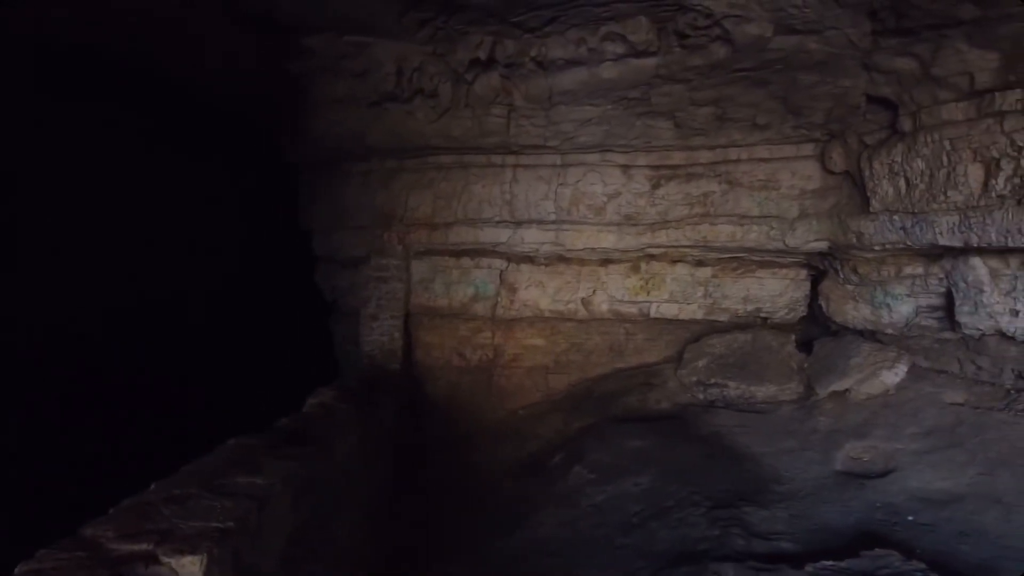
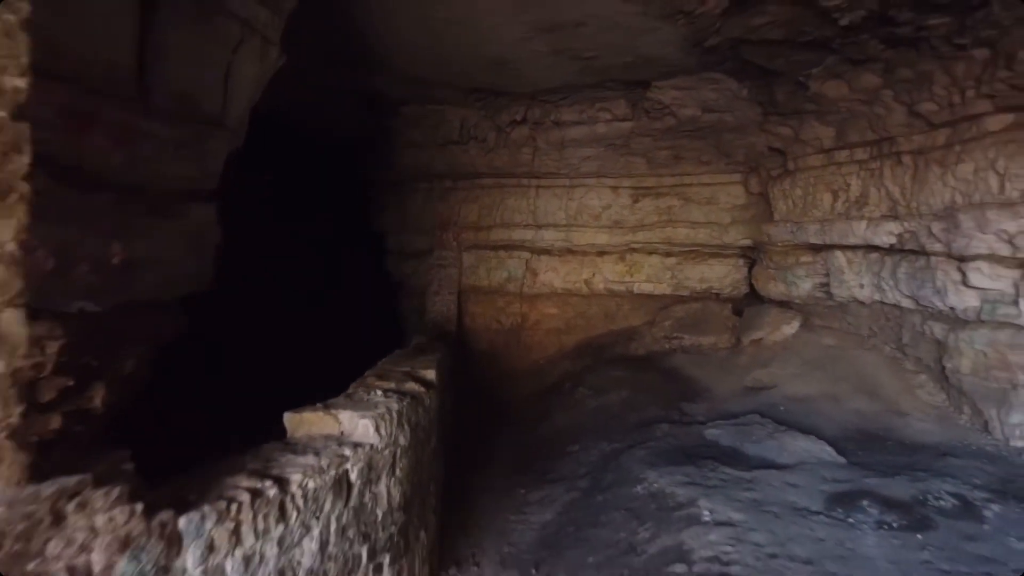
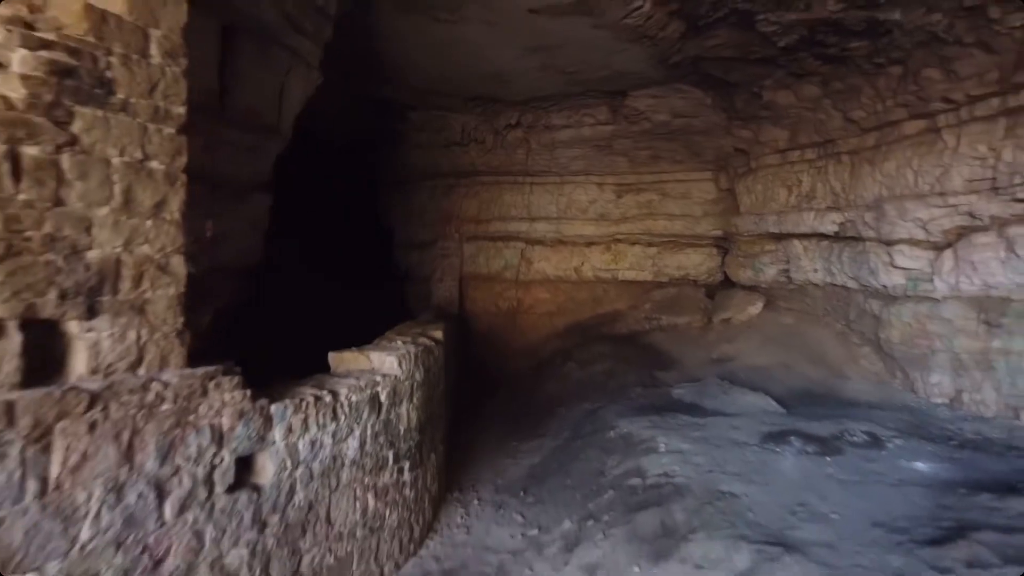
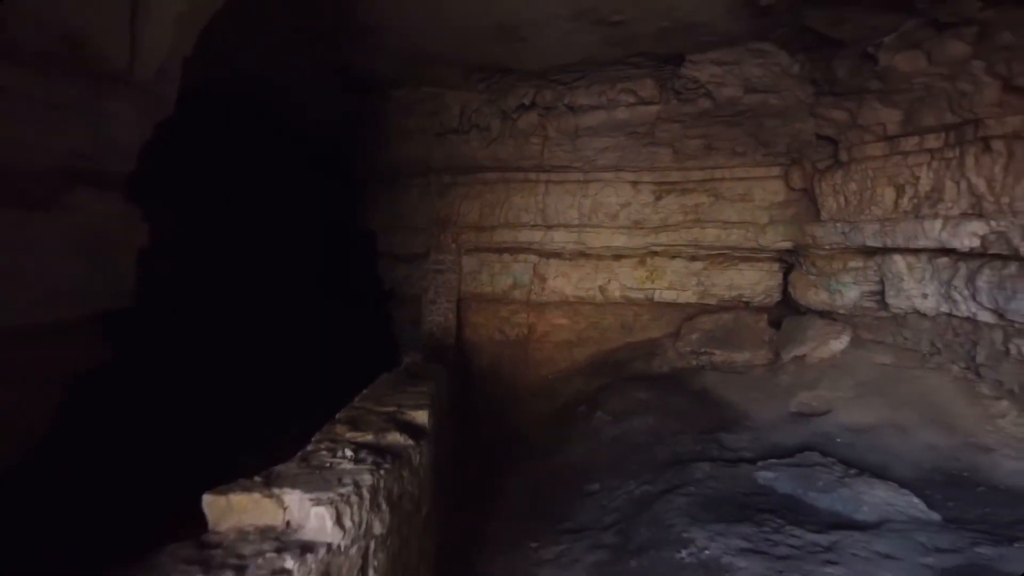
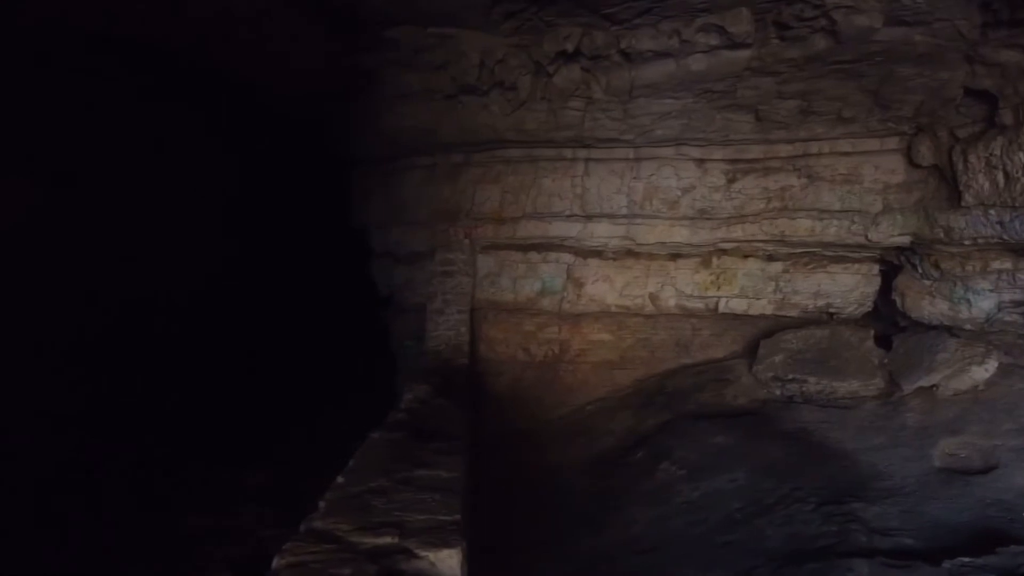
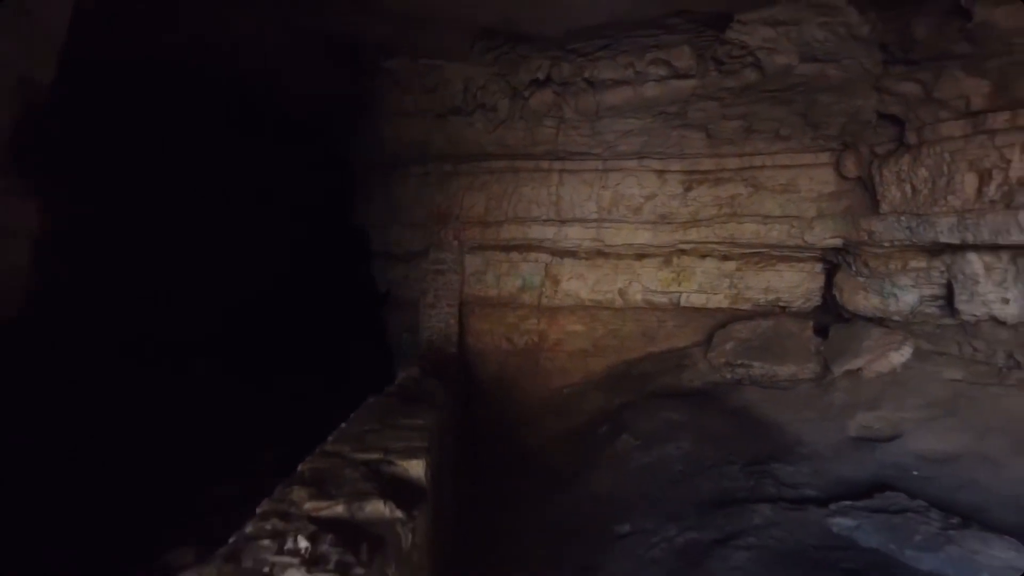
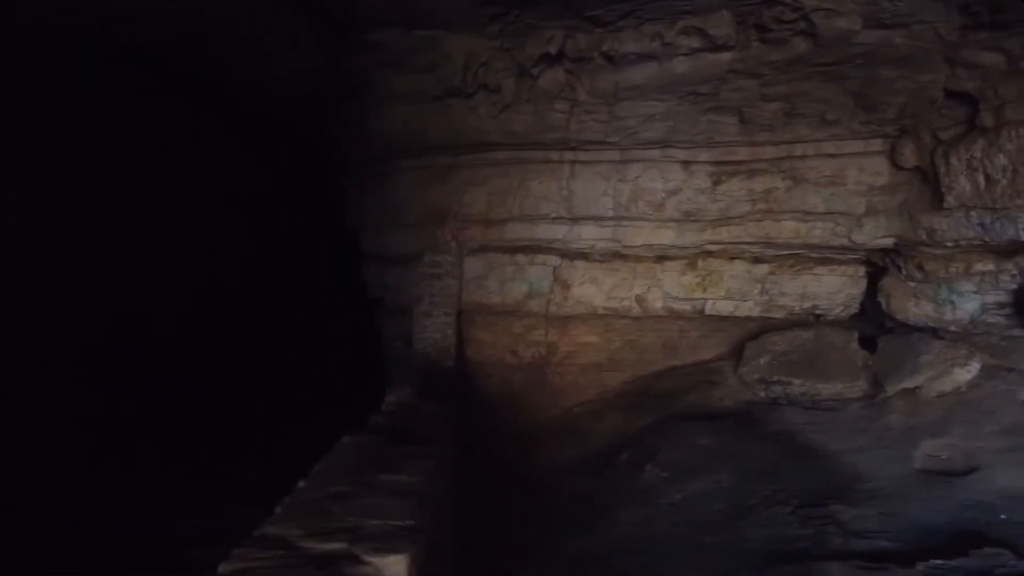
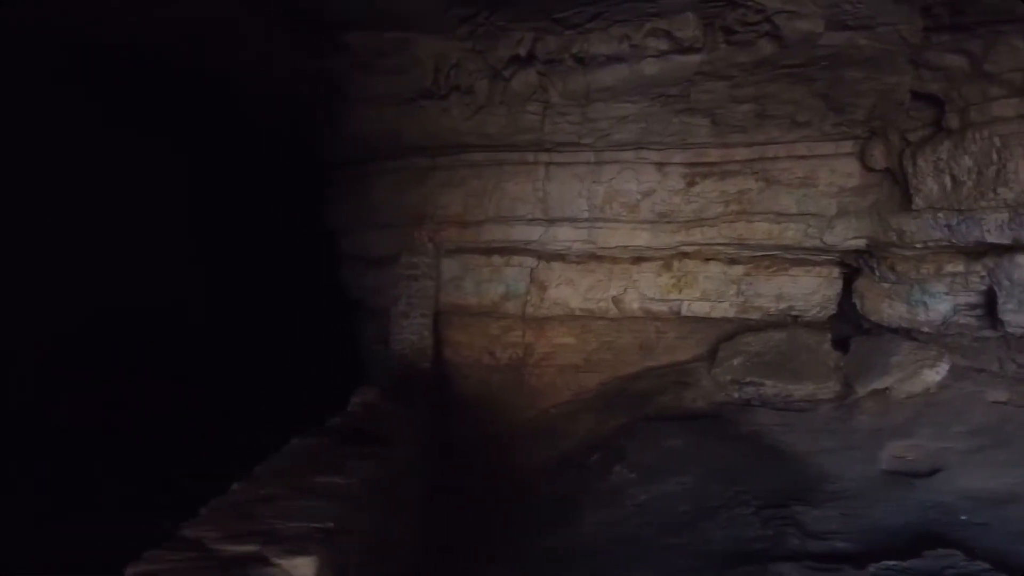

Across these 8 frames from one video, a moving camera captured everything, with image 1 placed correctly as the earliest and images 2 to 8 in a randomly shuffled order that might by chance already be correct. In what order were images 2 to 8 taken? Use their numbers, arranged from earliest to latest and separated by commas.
8, 7, 5, 6, 4, 2, 3
